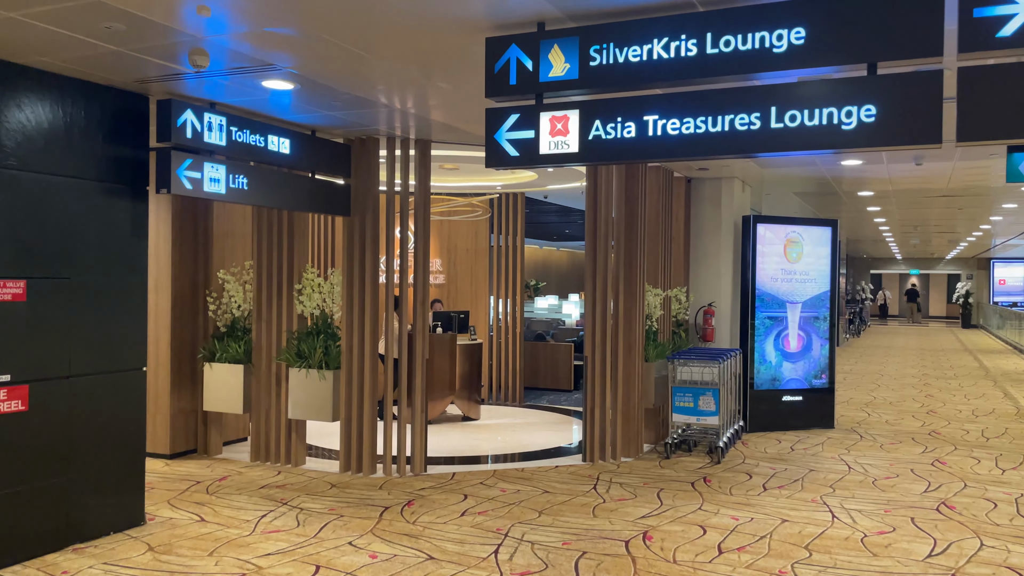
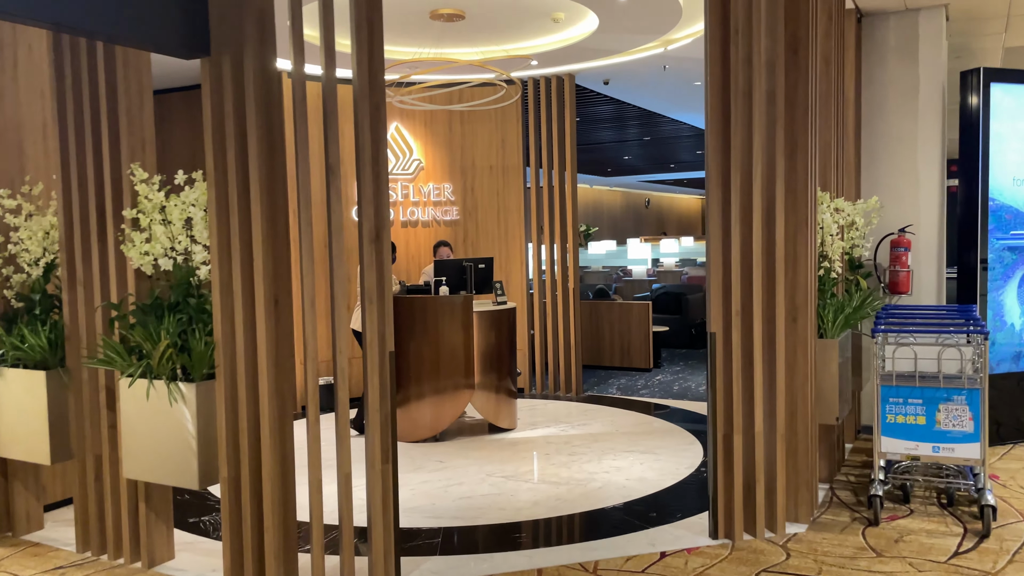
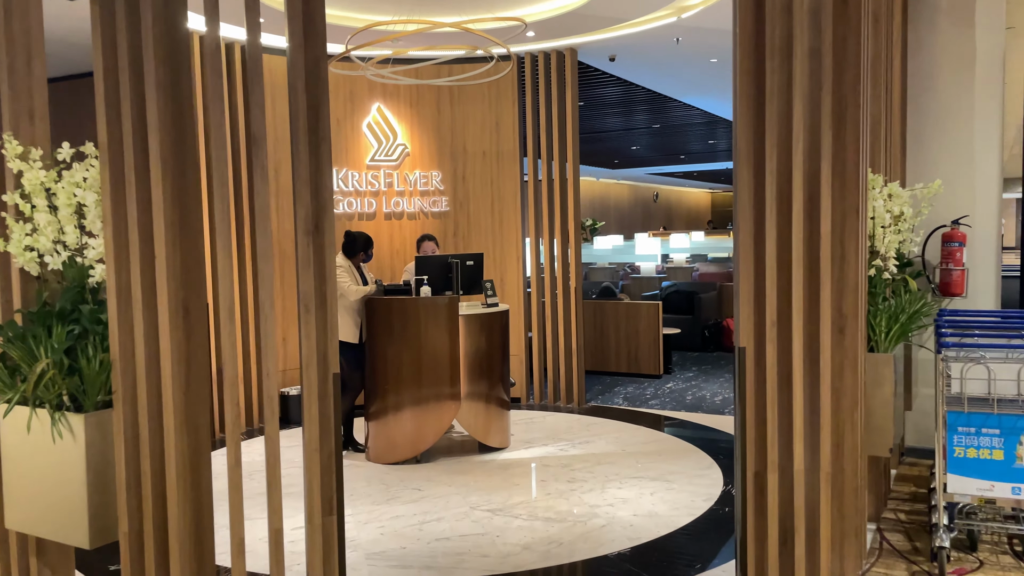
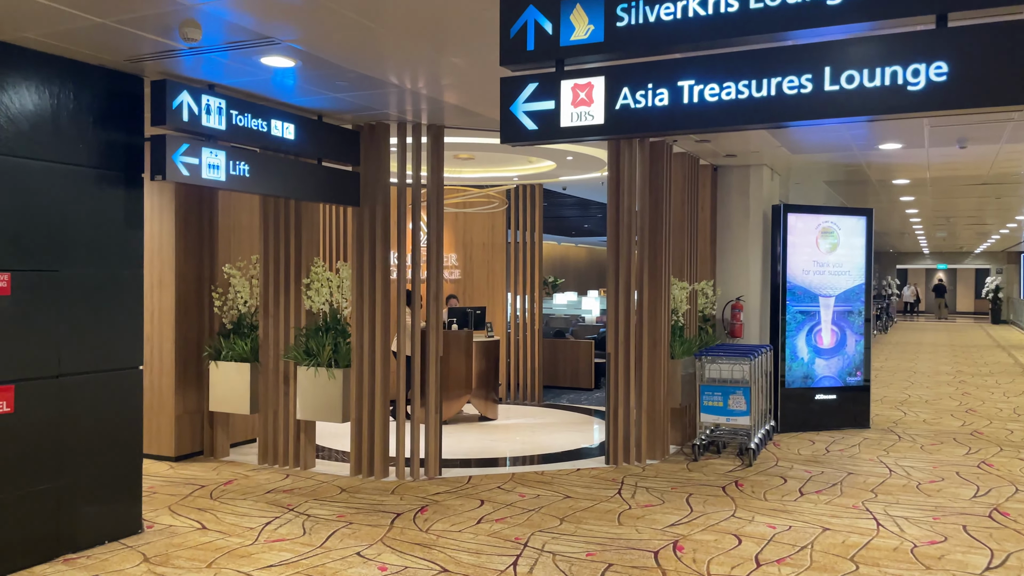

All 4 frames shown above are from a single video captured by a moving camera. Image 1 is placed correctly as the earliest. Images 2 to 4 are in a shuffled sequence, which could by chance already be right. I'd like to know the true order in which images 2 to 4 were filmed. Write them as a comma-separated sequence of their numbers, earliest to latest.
4, 2, 3
